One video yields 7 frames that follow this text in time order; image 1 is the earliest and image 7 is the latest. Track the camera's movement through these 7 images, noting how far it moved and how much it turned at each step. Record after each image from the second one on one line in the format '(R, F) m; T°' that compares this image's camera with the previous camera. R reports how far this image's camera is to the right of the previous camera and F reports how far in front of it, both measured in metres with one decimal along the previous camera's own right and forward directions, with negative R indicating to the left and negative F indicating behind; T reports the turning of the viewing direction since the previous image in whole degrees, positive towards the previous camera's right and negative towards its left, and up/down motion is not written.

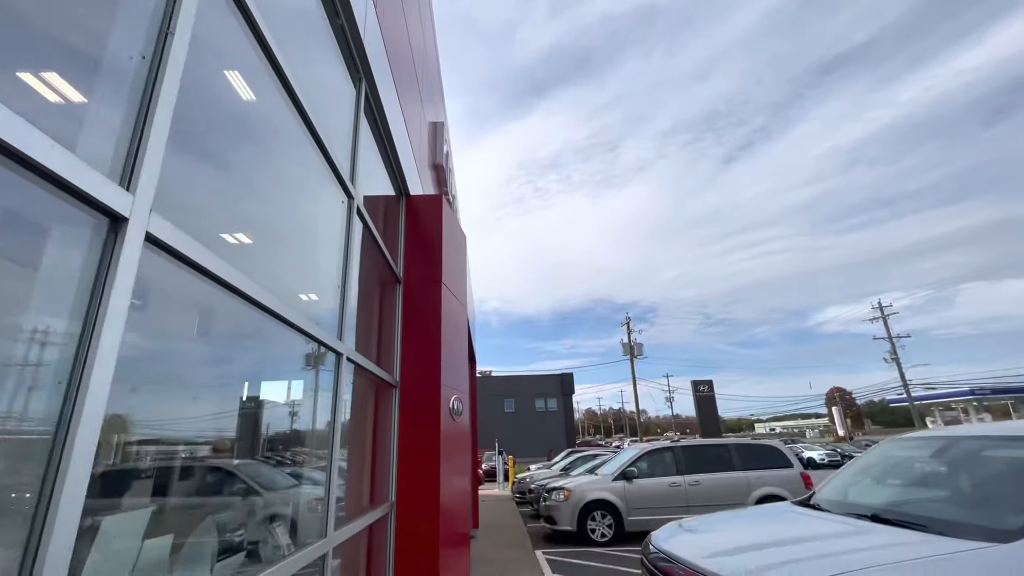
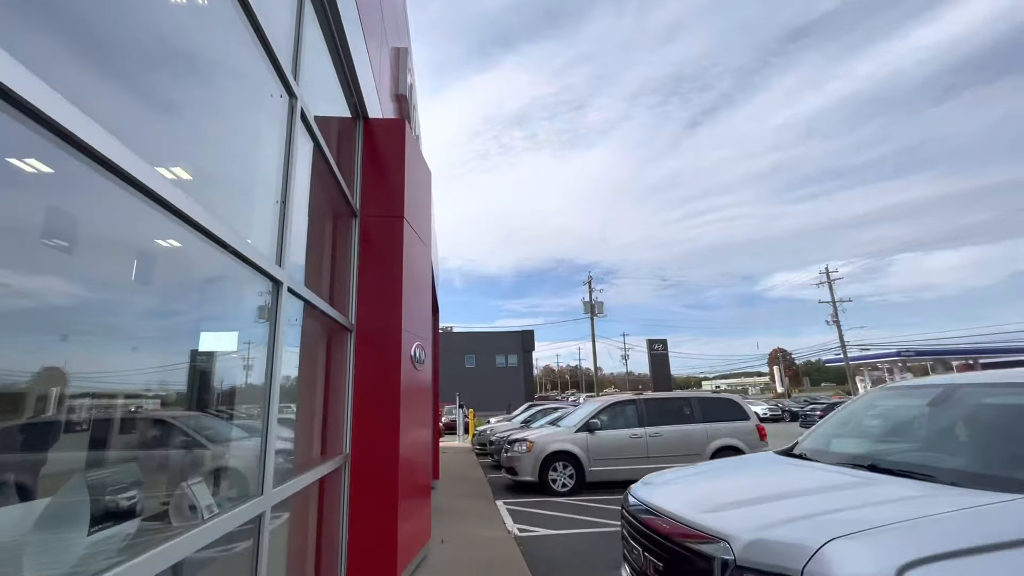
(-0.1, +0.5) m; +5°
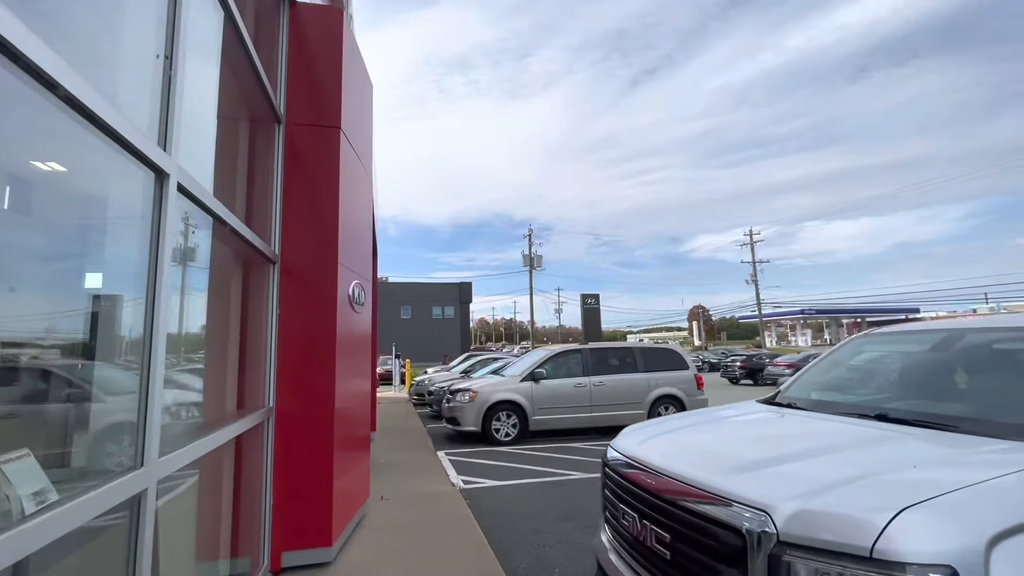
(-0.2, +0.6) m; +8°
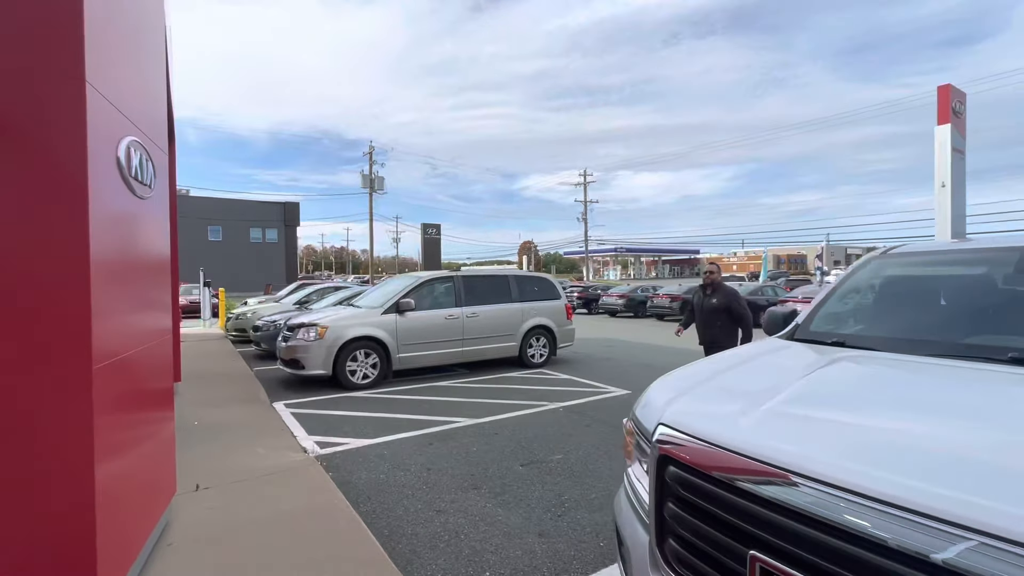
(-0.5, +1.5) m; +20°
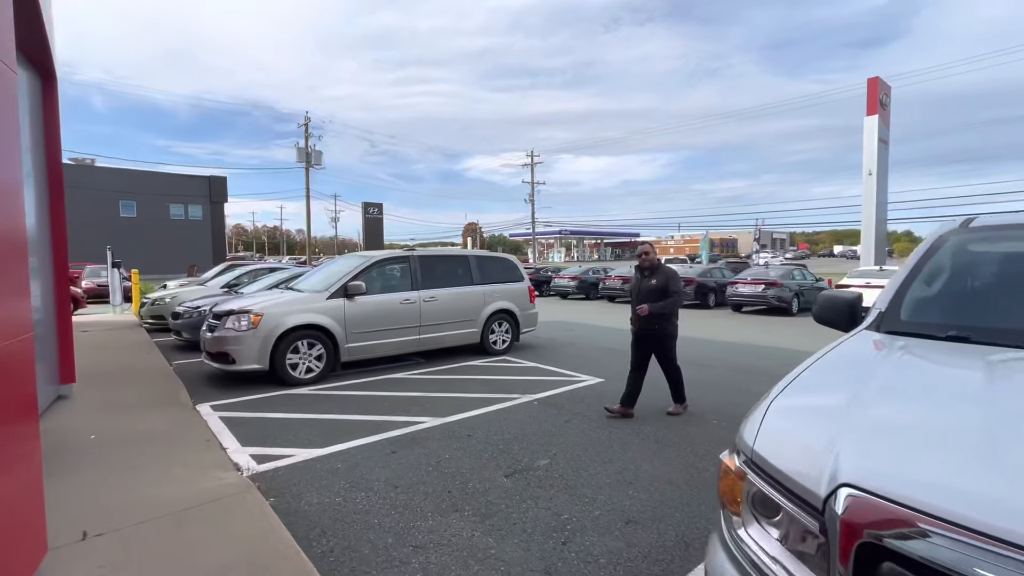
(-0.3, +0.7) m; +7°
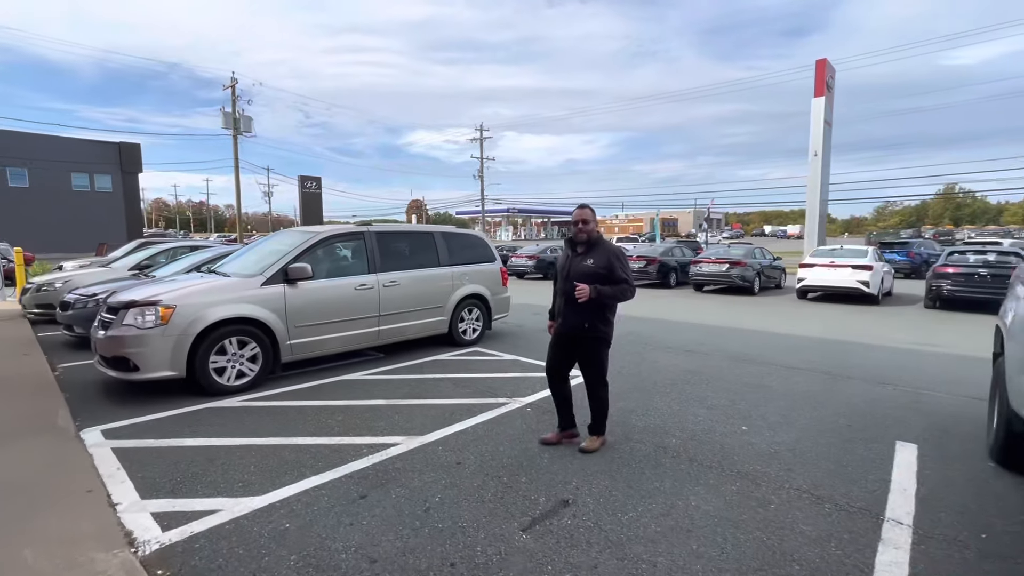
(-0.4, +1.2) m; +6°
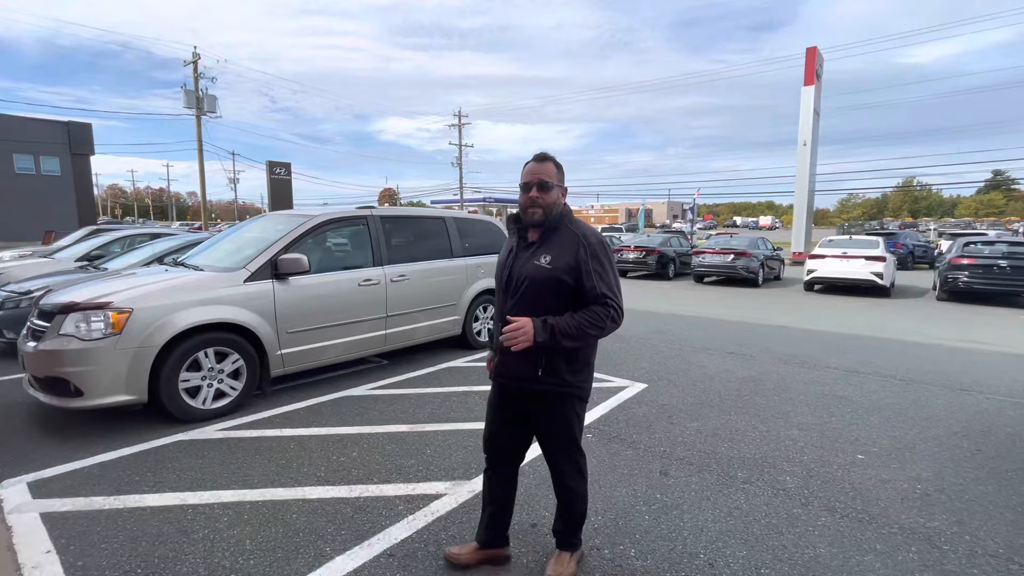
(-0.7, +1.1) m; +3°
